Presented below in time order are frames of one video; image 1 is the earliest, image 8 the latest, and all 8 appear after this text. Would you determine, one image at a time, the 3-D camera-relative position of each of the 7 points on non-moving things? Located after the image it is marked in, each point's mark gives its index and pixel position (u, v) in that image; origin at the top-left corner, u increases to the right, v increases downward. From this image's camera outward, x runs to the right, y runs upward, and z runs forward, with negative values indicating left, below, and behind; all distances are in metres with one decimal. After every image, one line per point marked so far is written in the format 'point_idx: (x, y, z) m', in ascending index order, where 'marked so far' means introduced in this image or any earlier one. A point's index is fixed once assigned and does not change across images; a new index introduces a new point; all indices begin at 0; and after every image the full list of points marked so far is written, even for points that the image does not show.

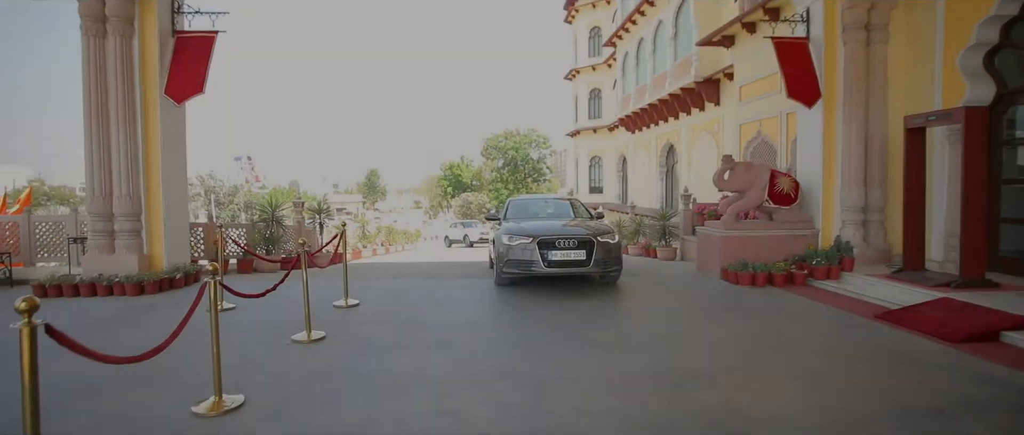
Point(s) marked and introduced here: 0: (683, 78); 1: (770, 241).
0: (+4.5, +3.5, +14.0) m
1: (+3.9, -0.3, +8.2) m
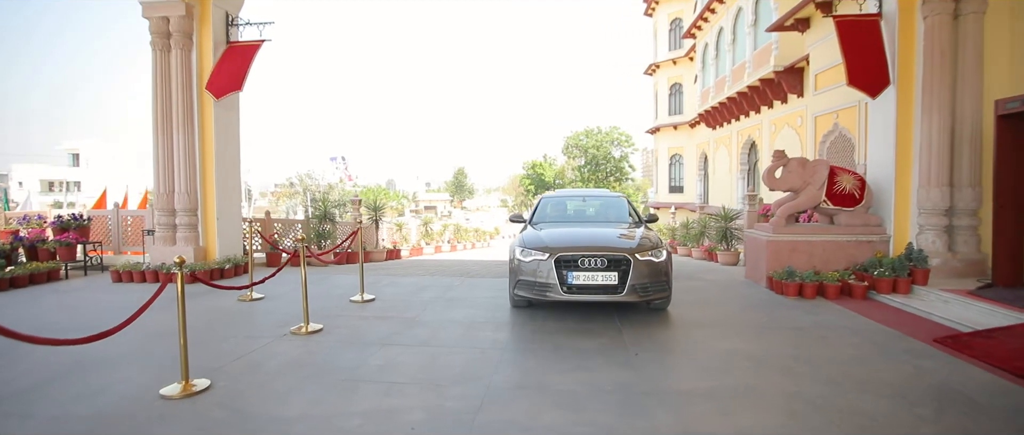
0: (+6.0, +3.5, +12.8) m
1: (+4.2, -0.4, +7.2) m
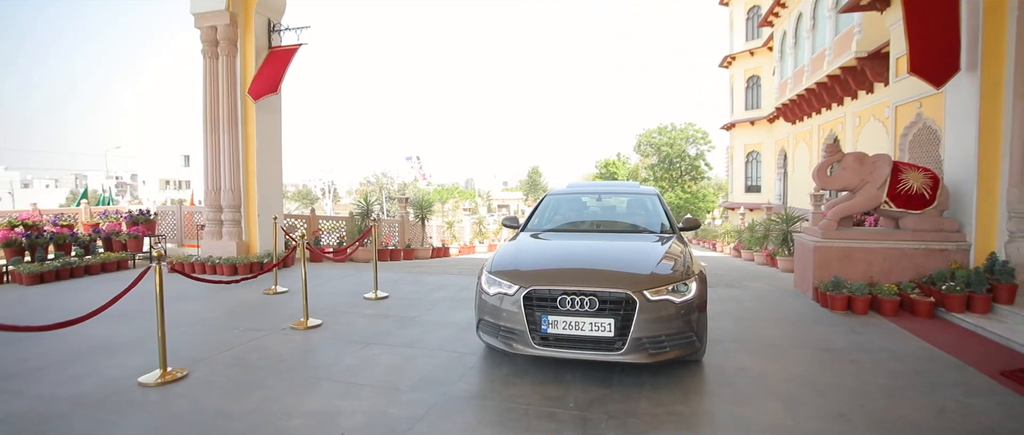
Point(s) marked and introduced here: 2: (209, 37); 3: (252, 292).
0: (+7.0, +3.4, +11.5) m
1: (+4.3, -0.4, +6.3) m
2: (-4.7, +2.8, +8.4) m
3: (-3.4, -1.0, +7.1) m
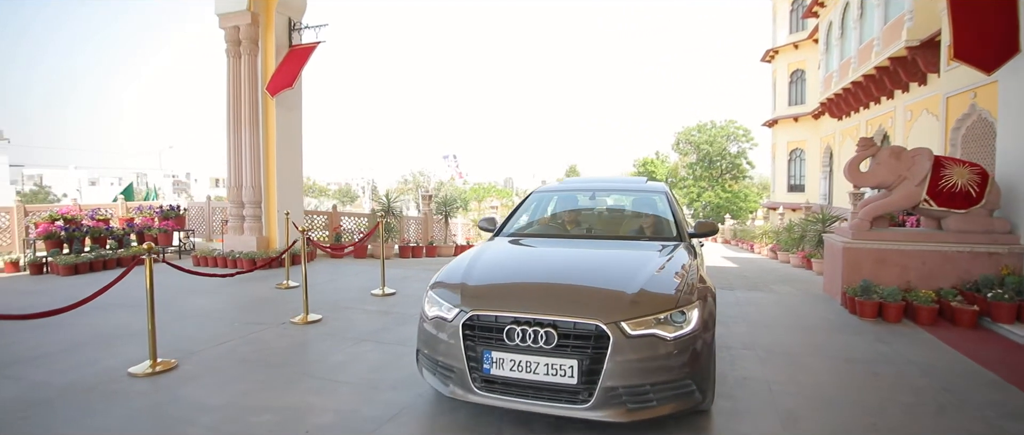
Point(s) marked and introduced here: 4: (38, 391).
0: (+7.5, +3.4, +10.7) m
1: (+4.4, -0.4, +5.7) m
2: (-4.5, +2.9, +8.6) m
3: (-3.3, -0.9, +7.2) m
4: (-3.5, -1.3, +3.9) m
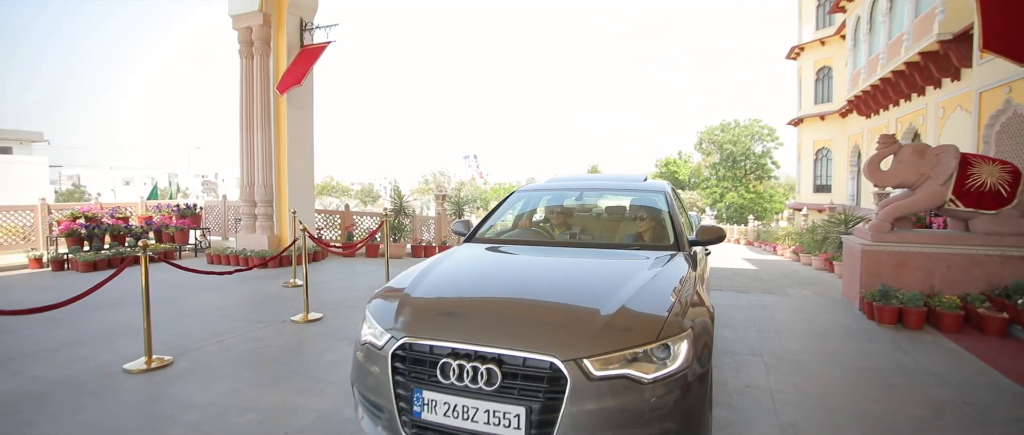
0: (+7.8, +3.4, +10.3) m
1: (+4.4, -0.4, +5.4) m
2: (-4.3, +2.9, +8.7) m
3: (-3.2, -0.9, +7.2) m
4: (-3.5, -1.2, +4.0) m
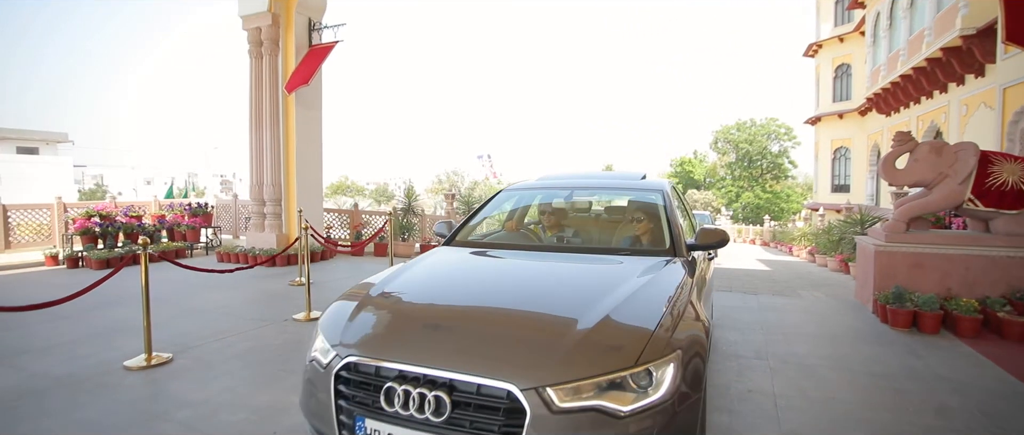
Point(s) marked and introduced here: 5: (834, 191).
0: (+8.0, +3.4, +10.0) m
1: (+4.4, -0.4, +5.2) m
2: (-4.2, +2.9, +8.7) m
3: (-3.1, -0.9, +7.3) m
4: (-3.6, -1.2, +4.0) m
5: (+10.4, +0.9, +17.3) m
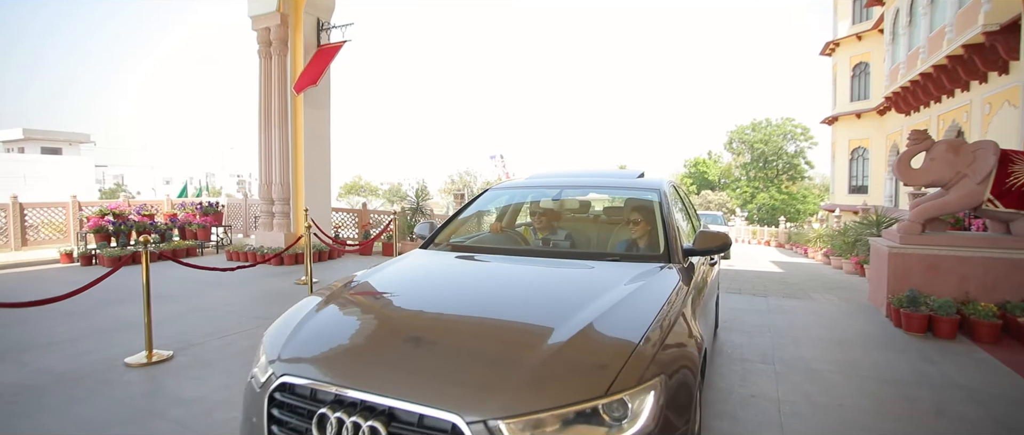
0: (+8.1, +3.3, +9.7) m
1: (+4.4, -0.4, +5.0) m
2: (-4.0, +2.9, +8.8) m
3: (-3.1, -0.9, +7.3) m
4: (-3.6, -1.2, +4.0) m
5: (+10.7, +0.8, +17.0) m
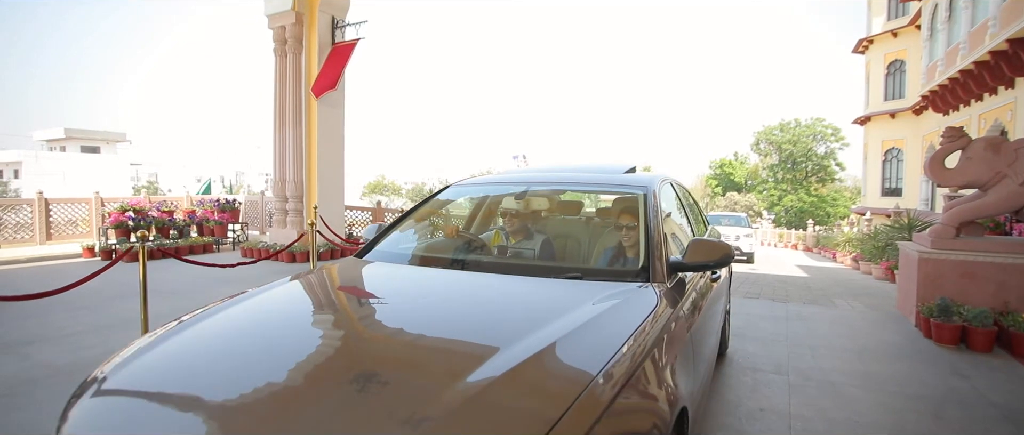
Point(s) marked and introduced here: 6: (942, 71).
0: (+8.4, +3.3, +9.1) m
1: (+4.5, -0.5, +4.7) m
2: (-3.8, +3.0, +8.8) m
3: (-2.9, -0.8, +7.2) m
4: (-3.6, -1.1, +4.0) m
5: (+11.3, +0.7, +16.3) m
6: (+9.7, +3.3, +12.2) m
